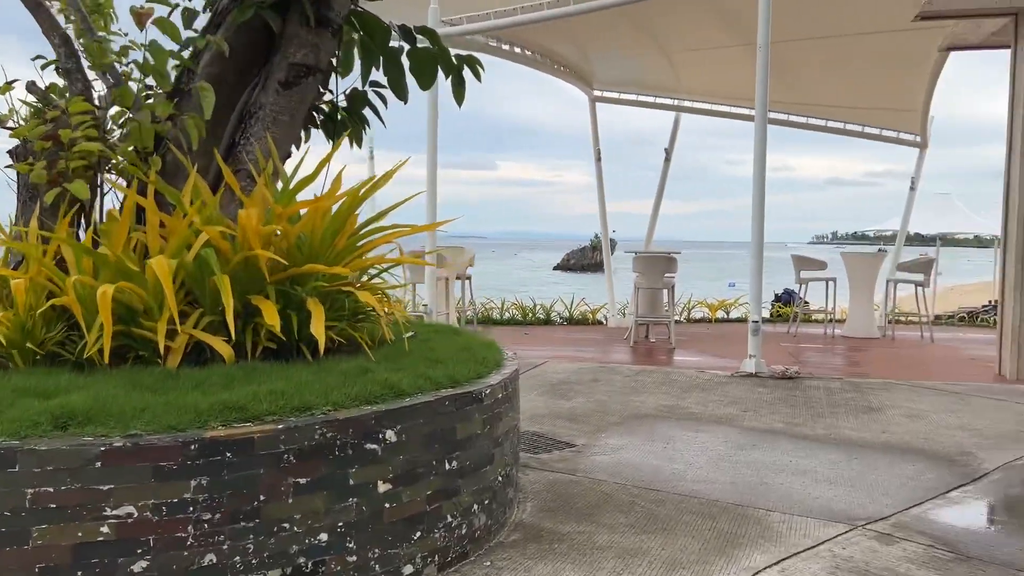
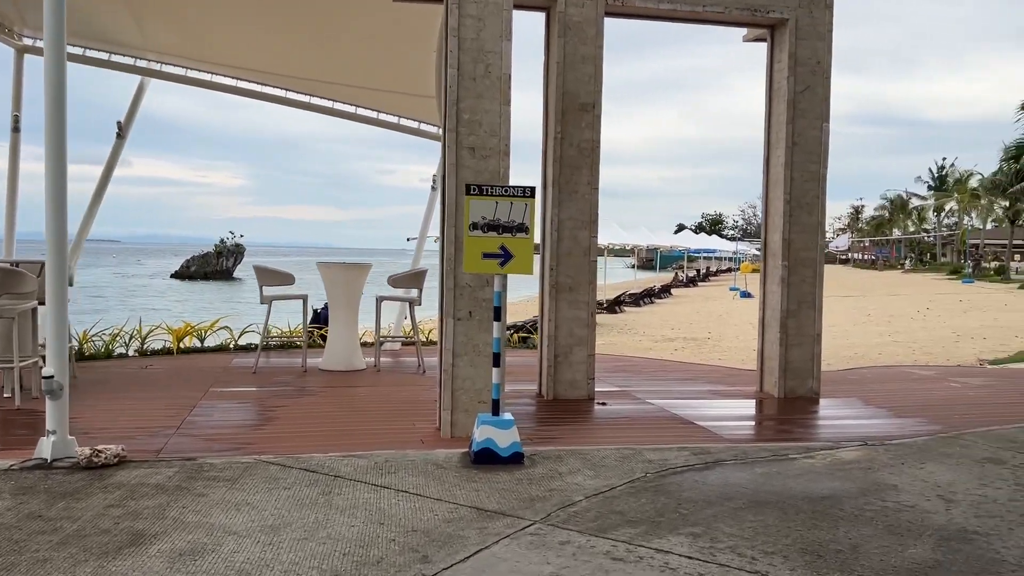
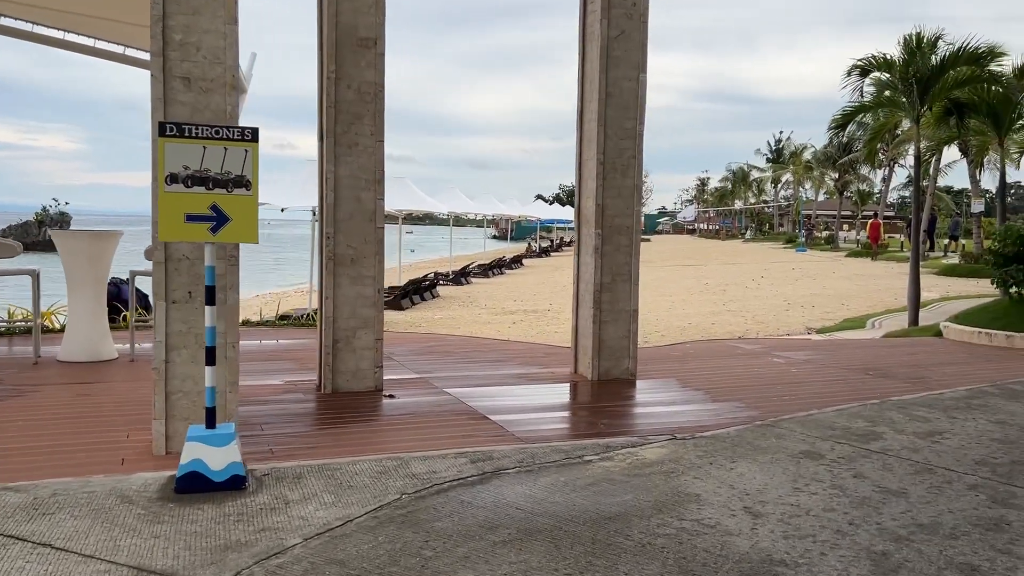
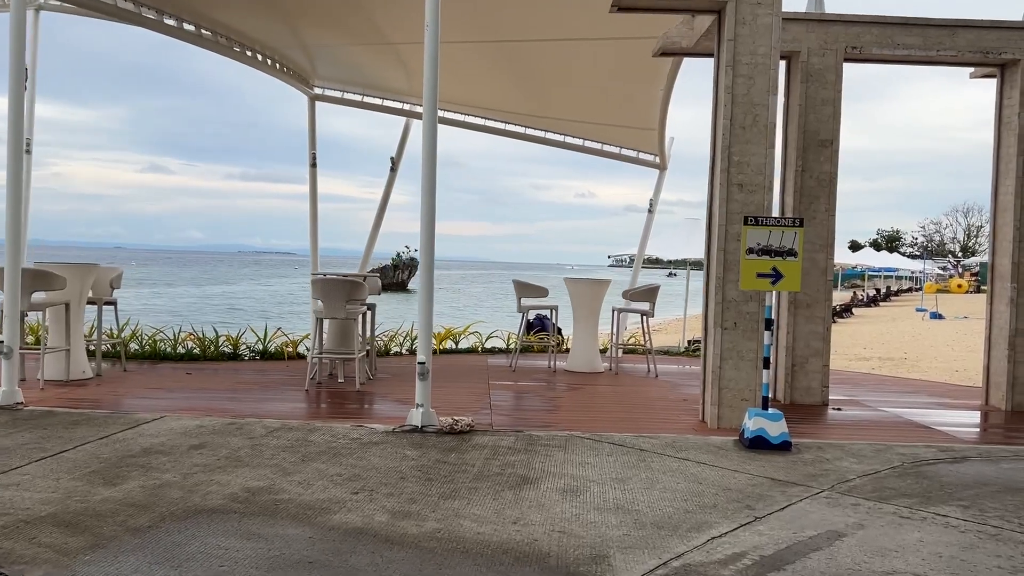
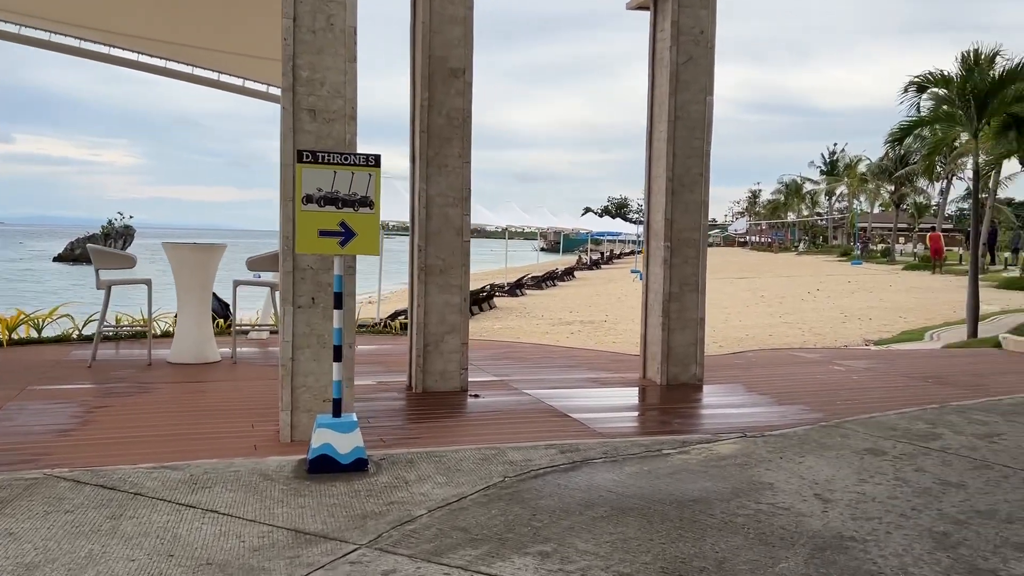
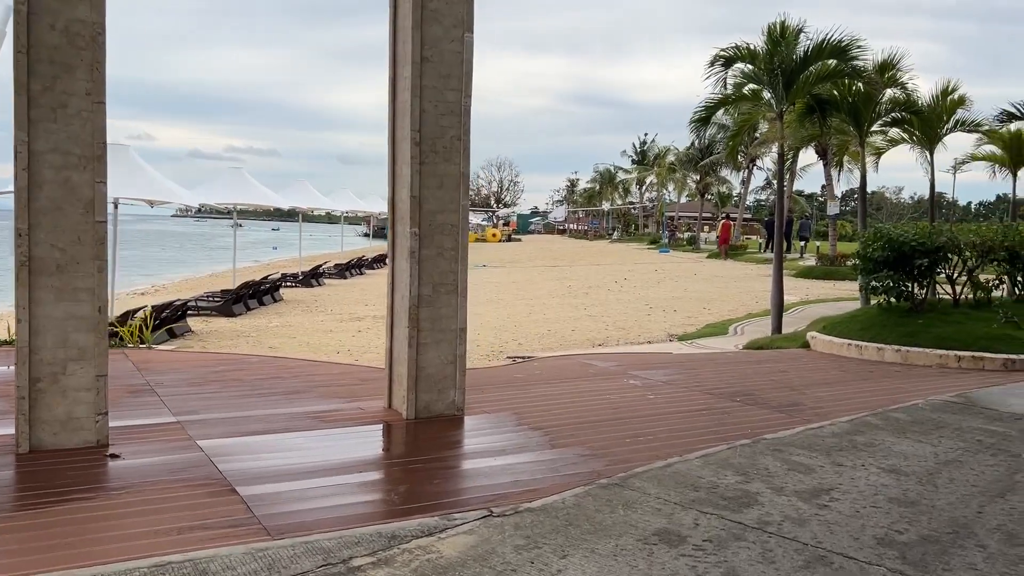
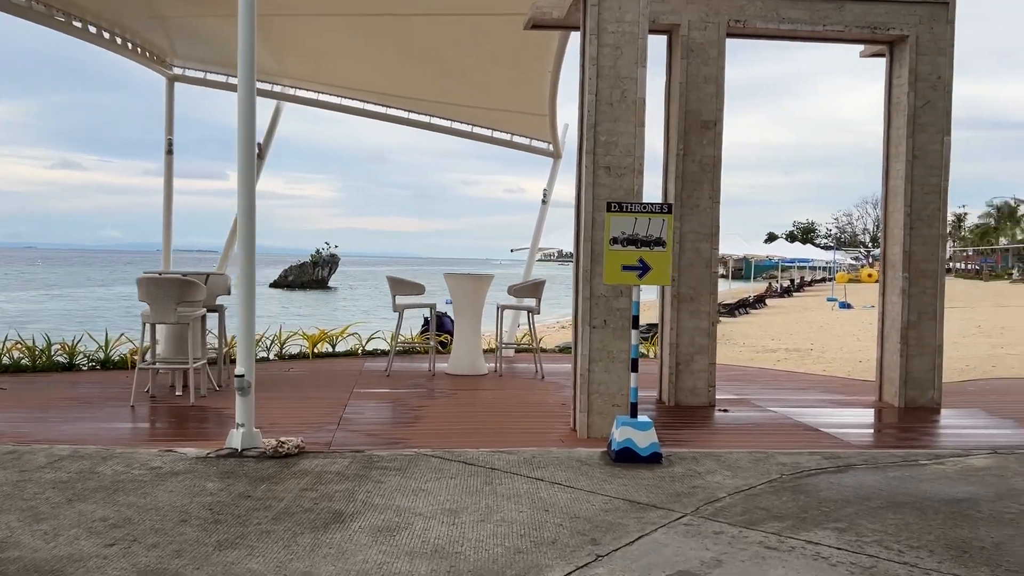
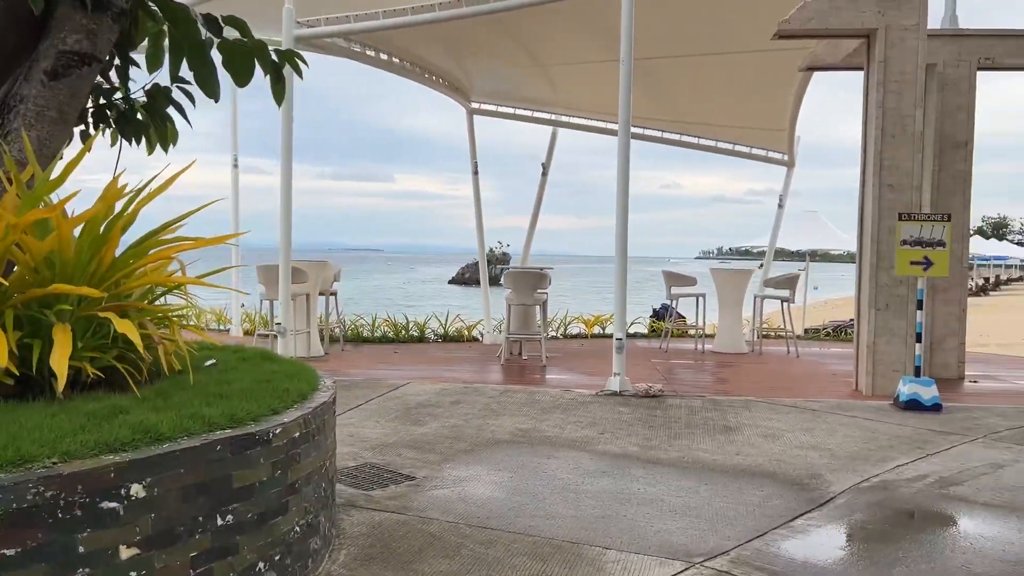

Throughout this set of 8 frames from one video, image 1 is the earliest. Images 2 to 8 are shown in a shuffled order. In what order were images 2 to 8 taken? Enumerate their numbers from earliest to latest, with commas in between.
8, 4, 7, 2, 5, 3, 6
